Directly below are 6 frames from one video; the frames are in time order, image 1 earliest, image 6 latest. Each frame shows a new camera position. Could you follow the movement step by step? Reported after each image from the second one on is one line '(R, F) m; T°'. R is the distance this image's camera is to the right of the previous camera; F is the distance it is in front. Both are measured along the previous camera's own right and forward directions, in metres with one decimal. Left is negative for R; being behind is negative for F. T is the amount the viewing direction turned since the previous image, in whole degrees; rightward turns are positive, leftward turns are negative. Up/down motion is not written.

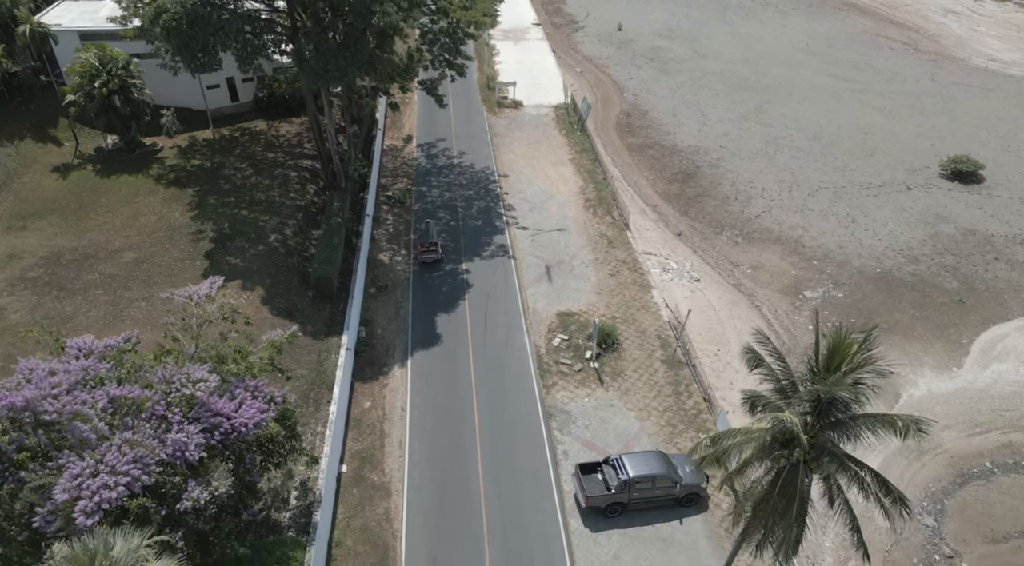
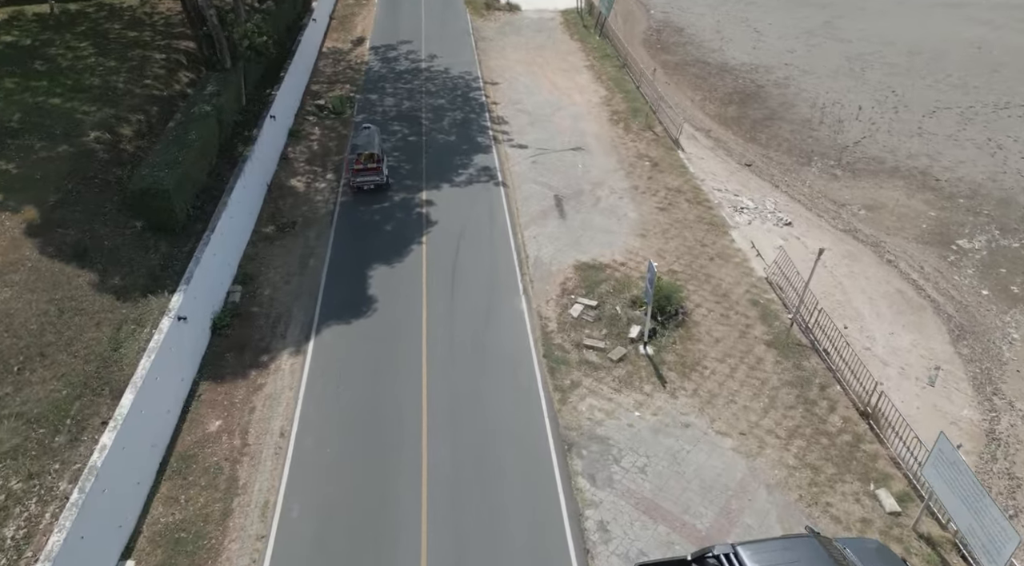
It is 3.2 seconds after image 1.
(+0.4, +15.8) m; 0°
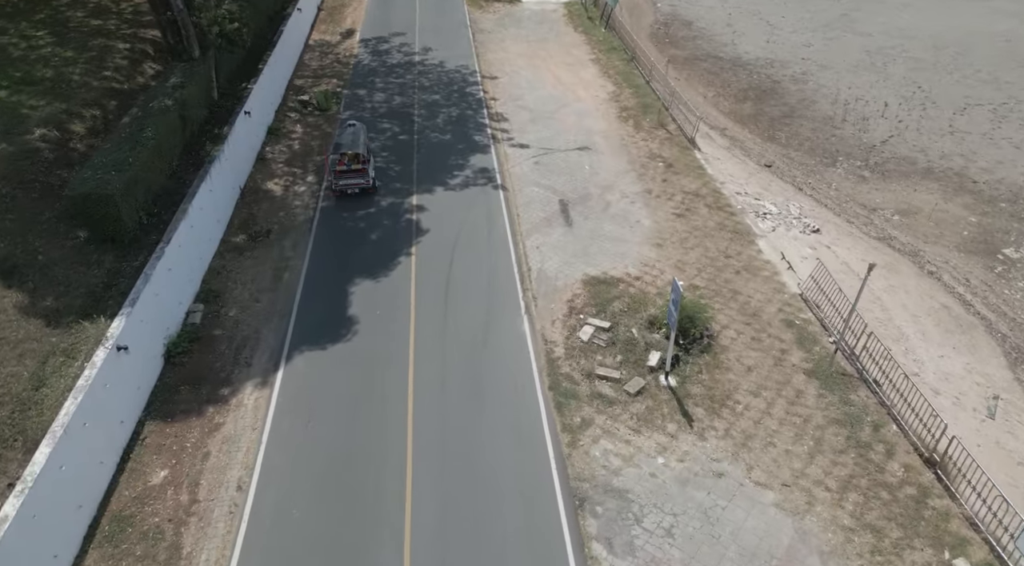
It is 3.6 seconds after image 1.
(0.0, +2.6) m; 0°
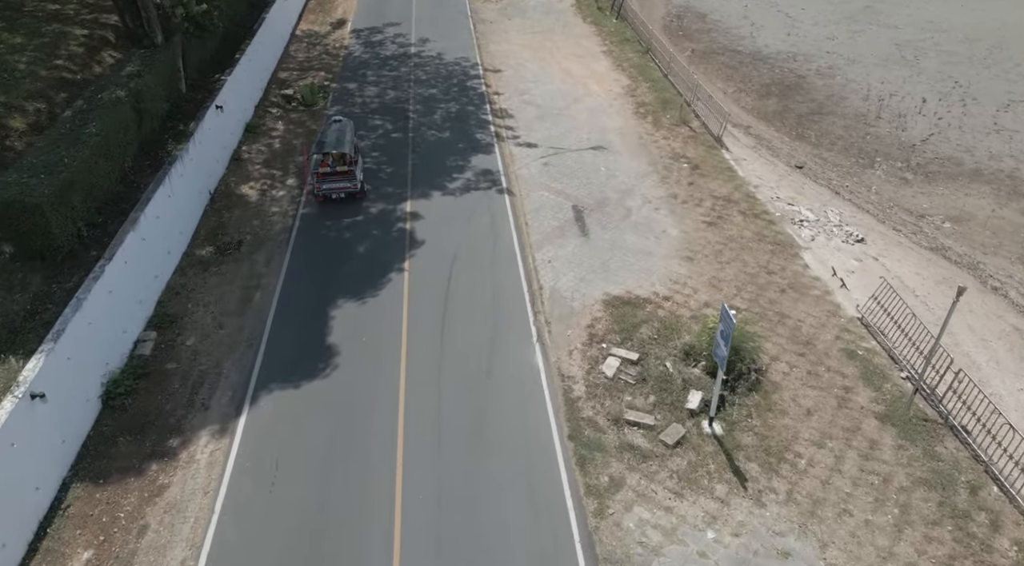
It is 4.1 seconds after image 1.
(-0.2, +2.9) m; 0°
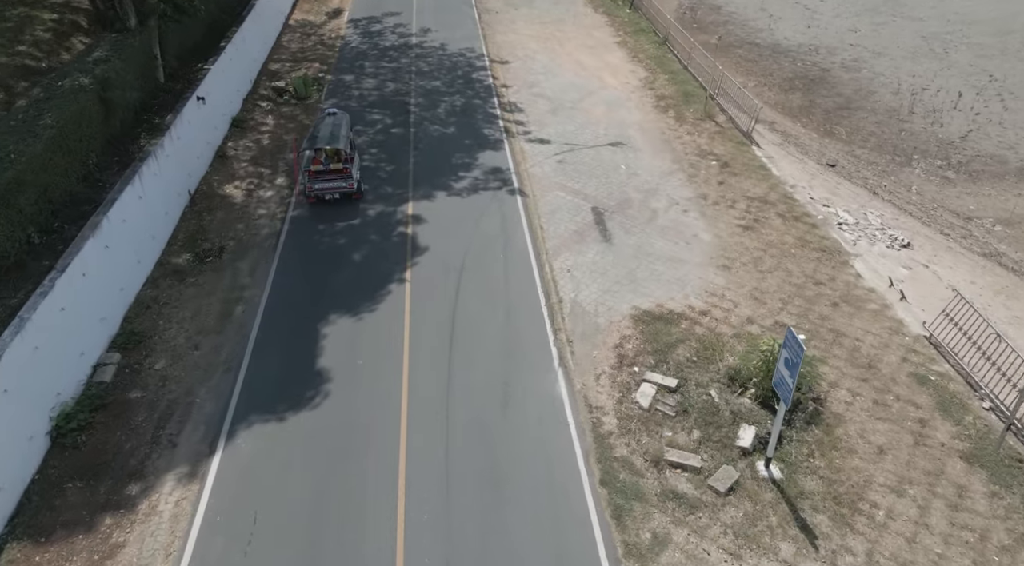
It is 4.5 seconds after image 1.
(-0.4, +2.1) m; 0°
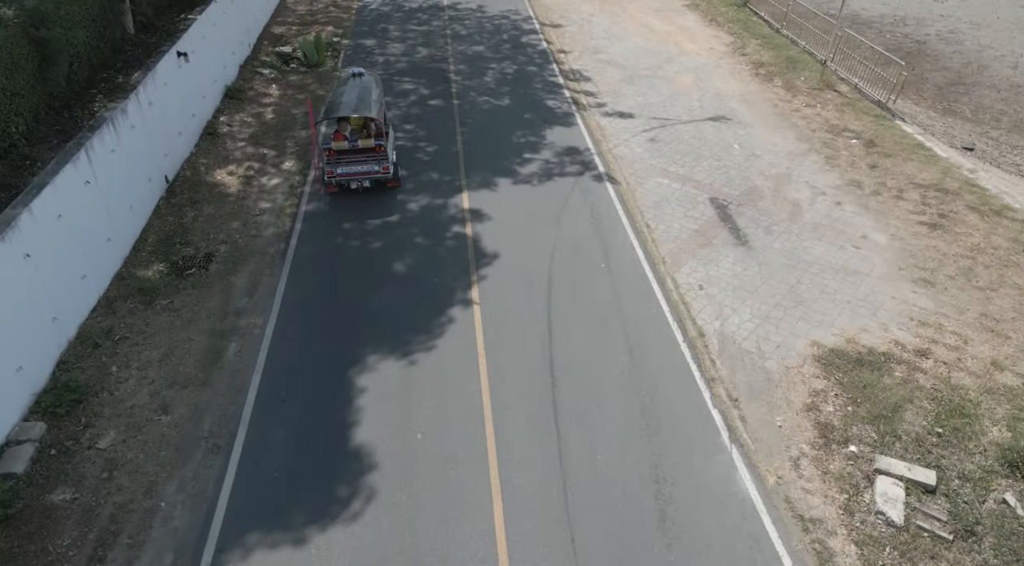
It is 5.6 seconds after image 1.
(-1.9, +5.0) m; 0°
